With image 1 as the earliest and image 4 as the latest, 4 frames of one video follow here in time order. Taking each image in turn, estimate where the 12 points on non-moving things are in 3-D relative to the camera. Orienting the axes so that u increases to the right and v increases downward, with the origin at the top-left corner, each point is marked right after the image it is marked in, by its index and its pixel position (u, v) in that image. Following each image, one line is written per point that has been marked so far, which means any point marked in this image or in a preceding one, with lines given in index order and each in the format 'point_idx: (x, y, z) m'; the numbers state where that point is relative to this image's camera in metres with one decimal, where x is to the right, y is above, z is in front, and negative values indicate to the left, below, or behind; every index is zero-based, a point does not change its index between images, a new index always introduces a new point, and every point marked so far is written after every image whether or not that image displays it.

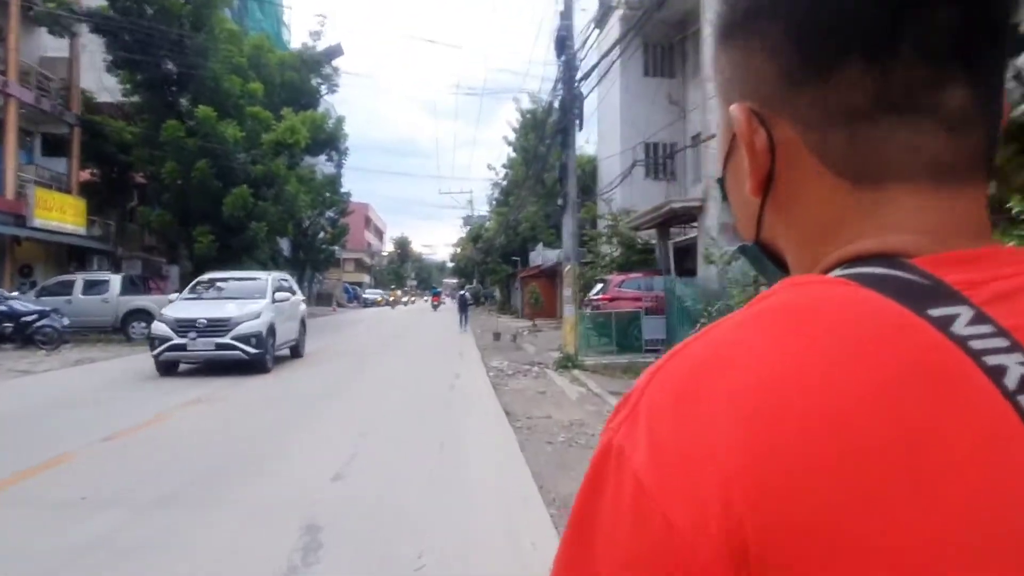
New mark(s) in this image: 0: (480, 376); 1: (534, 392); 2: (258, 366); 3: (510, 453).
0: (-0.8, -2.1, +17.4) m
1: (+0.5, -2.2, +15.5) m
2: (-6.7, -2.1, +19.3) m
3: (0.0, -2.0, +9.1) m
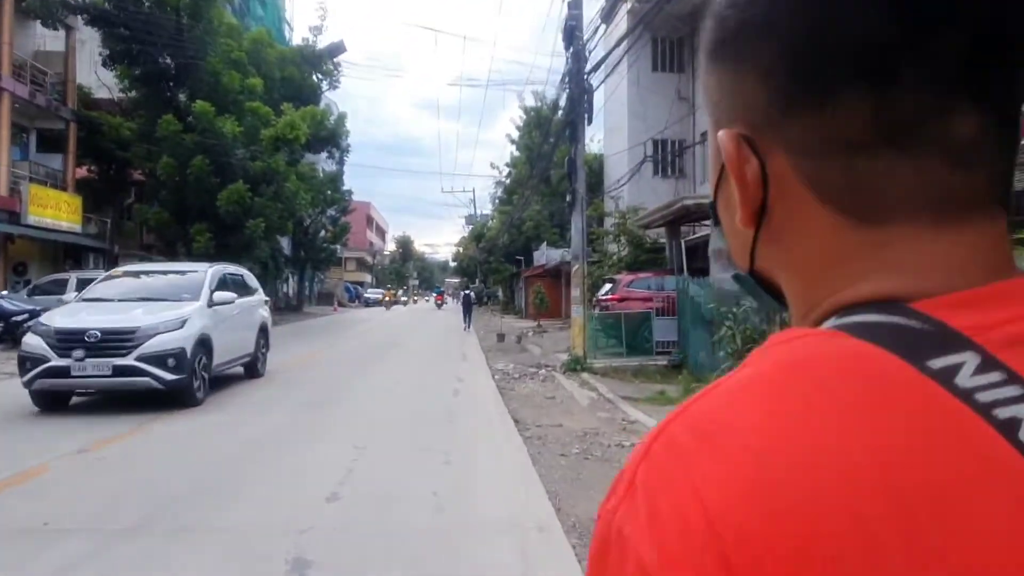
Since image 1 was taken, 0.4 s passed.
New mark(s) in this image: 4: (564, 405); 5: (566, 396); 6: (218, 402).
0: (-0.6, -2.1, +16.6) m
1: (+0.6, -2.2, +14.7) m
2: (-6.6, -2.1, +18.5) m
3: (+0.1, -2.0, +8.3) m
4: (+1.0, -2.2, +13.7) m
5: (+1.1, -2.2, +15.1) m
6: (-5.3, -2.0, +13.1) m
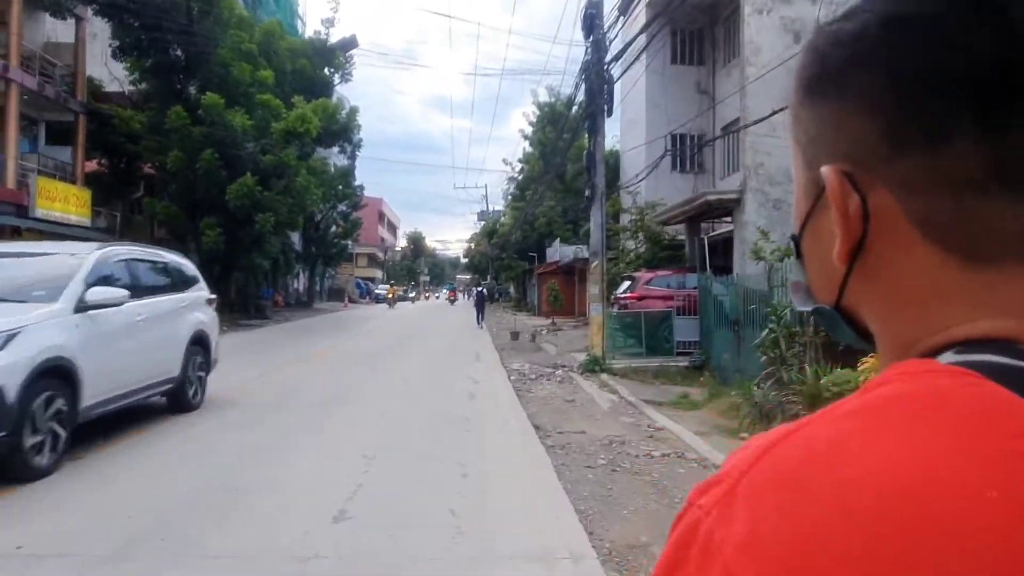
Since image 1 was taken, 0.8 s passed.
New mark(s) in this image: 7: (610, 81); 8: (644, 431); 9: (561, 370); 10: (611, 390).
0: (-0.3, -2.0, +16.0) m
1: (+0.9, -2.2, +14.1) m
2: (-6.2, -2.0, +18.0) m
3: (+0.3, -2.0, +7.7) m
4: (+1.3, -2.2, +13.1) m
5: (+1.4, -2.2, +14.4) m
6: (-5.0, -1.9, +12.5) m
7: (+2.5, +5.4, +18.9) m
8: (+2.0, -2.2, +11.1) m
9: (+1.3, -2.1, +19.1) m
10: (+2.1, -2.2, +15.6) m
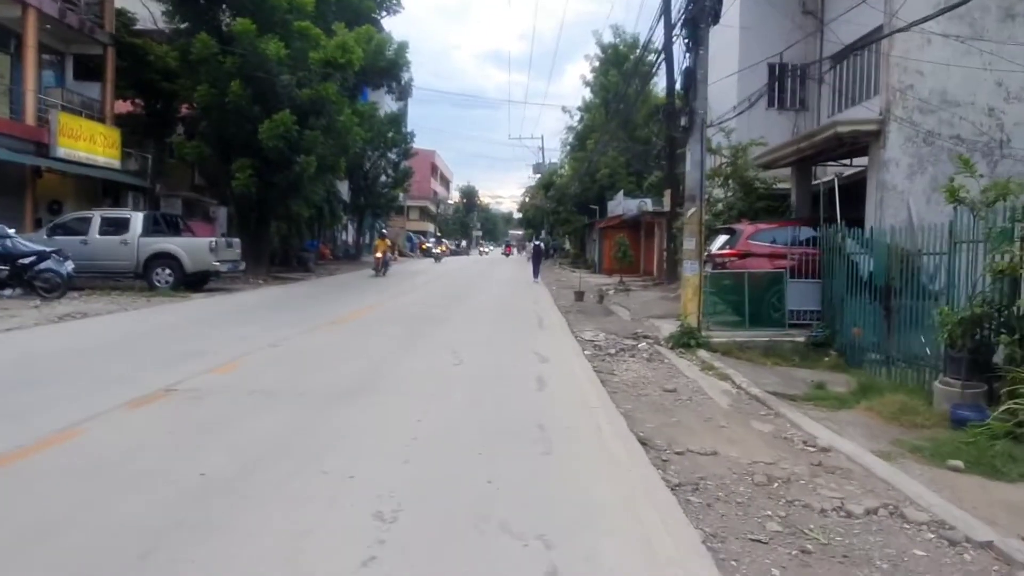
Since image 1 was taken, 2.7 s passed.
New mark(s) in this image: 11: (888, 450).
0: (+1.0, -1.2, +12.5) m
1: (+2.1, -1.5, +10.5) m
2: (-4.7, -0.9, +14.9) m
3: (+1.1, -1.7, +4.2) m
4: (+2.4, -1.5, +9.5) m
5: (+2.6, -1.5, +10.8) m
6: (-3.9, -1.2, +9.4) m
7: (+4.1, +6.3, +14.7) m
8: (+2.9, -1.7, +7.5) m
9: (+2.8, -1.2, +15.5) m
10: (+3.4, -1.4, +12.0) m
11: (+4.1, -1.8, +8.0) m
